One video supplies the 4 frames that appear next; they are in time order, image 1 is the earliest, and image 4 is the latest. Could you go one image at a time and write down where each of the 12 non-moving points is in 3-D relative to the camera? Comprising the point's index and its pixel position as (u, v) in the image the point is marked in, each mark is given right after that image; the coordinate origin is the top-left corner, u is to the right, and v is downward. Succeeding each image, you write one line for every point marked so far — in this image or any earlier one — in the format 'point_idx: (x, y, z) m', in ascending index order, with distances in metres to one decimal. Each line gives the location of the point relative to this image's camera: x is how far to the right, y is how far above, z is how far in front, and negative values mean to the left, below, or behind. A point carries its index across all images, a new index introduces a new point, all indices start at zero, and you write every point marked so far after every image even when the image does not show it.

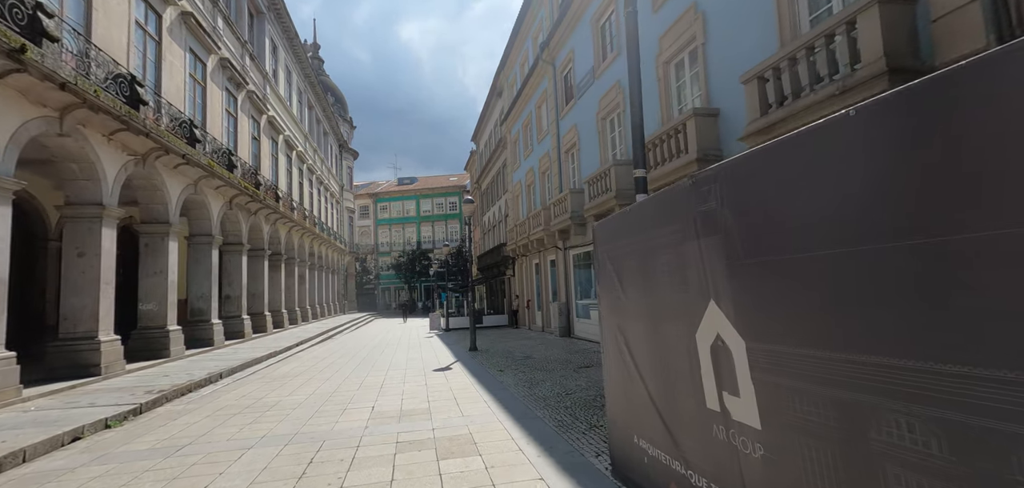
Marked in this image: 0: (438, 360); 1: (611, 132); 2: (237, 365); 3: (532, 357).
0: (-1.9, -3.1, +13.2) m
1: (+2.6, +3.0, +13.3) m
2: (-6.6, -2.9, +12.0) m
3: (+0.5, -2.7, +12.0) m
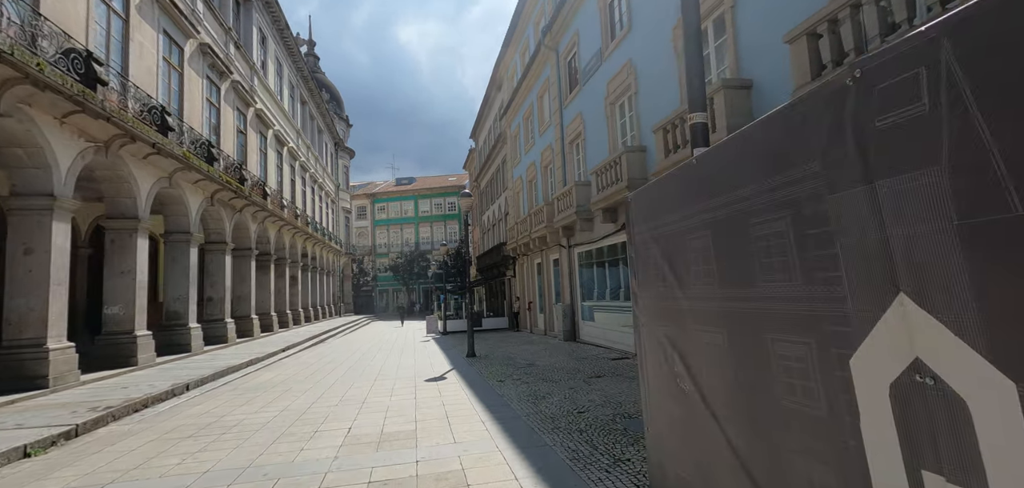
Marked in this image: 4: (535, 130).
0: (-1.9, -3.0, +12.1) m
1: (+2.6, +3.1, +12.2) m
2: (-6.6, -2.8, +10.9) m
3: (+0.5, -2.6, +10.9) m
4: (+1.0, +4.6, +19.9) m
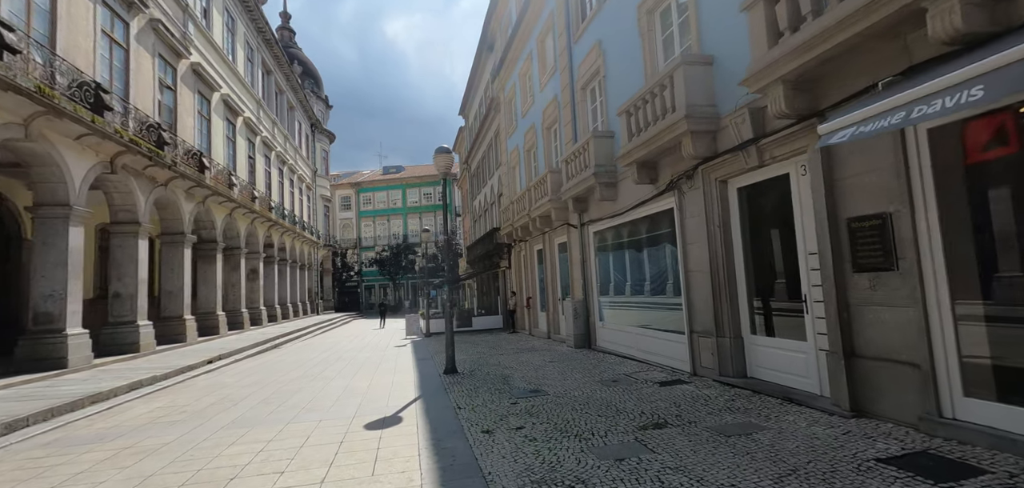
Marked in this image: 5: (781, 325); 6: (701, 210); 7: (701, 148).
0: (-2.0, -2.5, +8.2) m
1: (+2.5, +3.6, +8.4) m
2: (-6.7, -2.3, +7.0) m
3: (+0.5, -2.1, +7.1) m
4: (+0.8, +5.2, +16.0) m
5: (+3.4, -1.0, +6.2) m
6: (+2.8, +0.5, +7.4) m
7: (+2.7, +1.4, +7.0) m
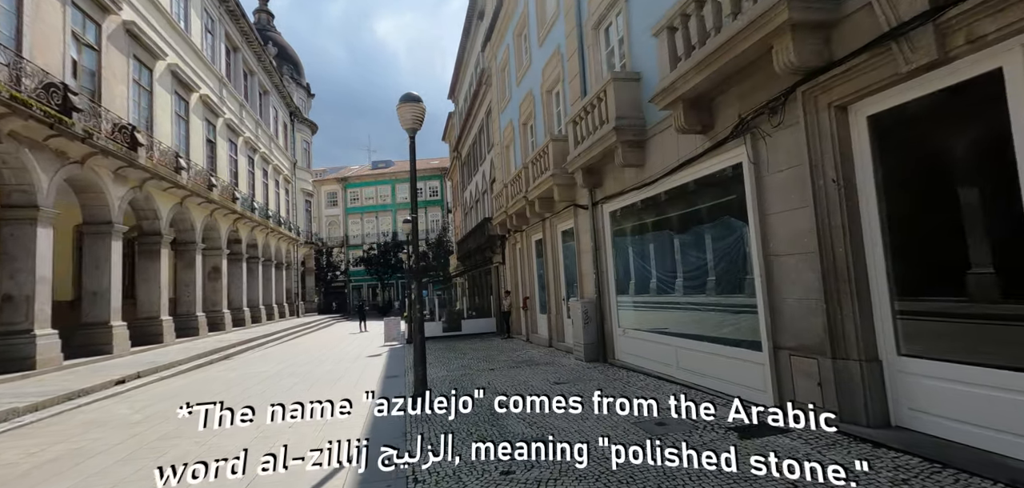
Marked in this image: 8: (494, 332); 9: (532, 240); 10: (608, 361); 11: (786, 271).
0: (-2.1, -2.2, +5.5) m
1: (+2.4, +3.9, +5.7) m
2: (-6.8, -2.1, +4.2) m
3: (+0.4, -1.8, +4.4) m
4: (+0.6, +5.5, +13.3) m
5: (+3.3, -0.7, +3.6) m
6: (+2.7, +0.8, +4.7) m
7: (+2.6, +1.7, +4.3) m
8: (-0.7, -3.2, +18.0) m
9: (+0.6, +0.1, +14.3) m
10: (+1.8, -2.2, +9.2) m
11: (+2.7, -0.3, +5.0) m
